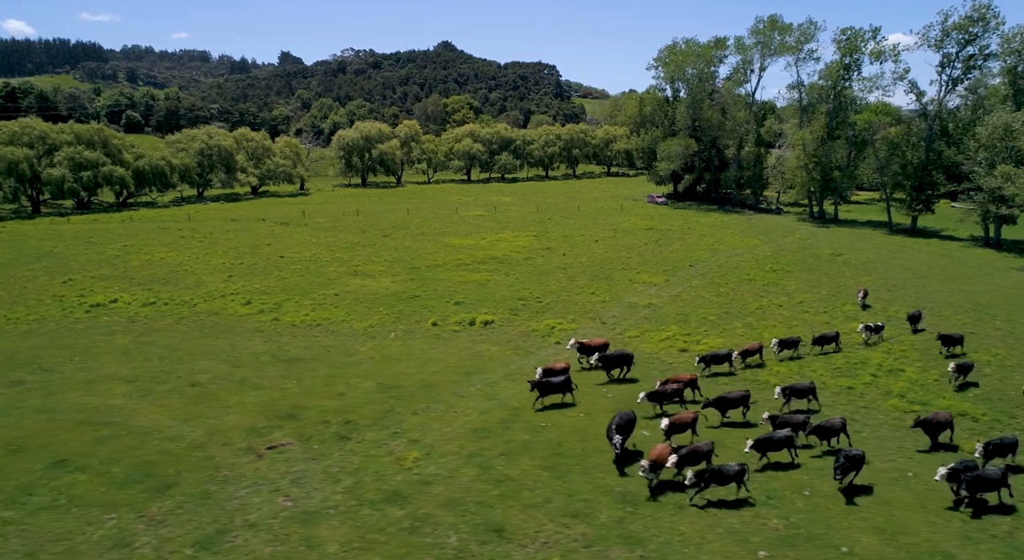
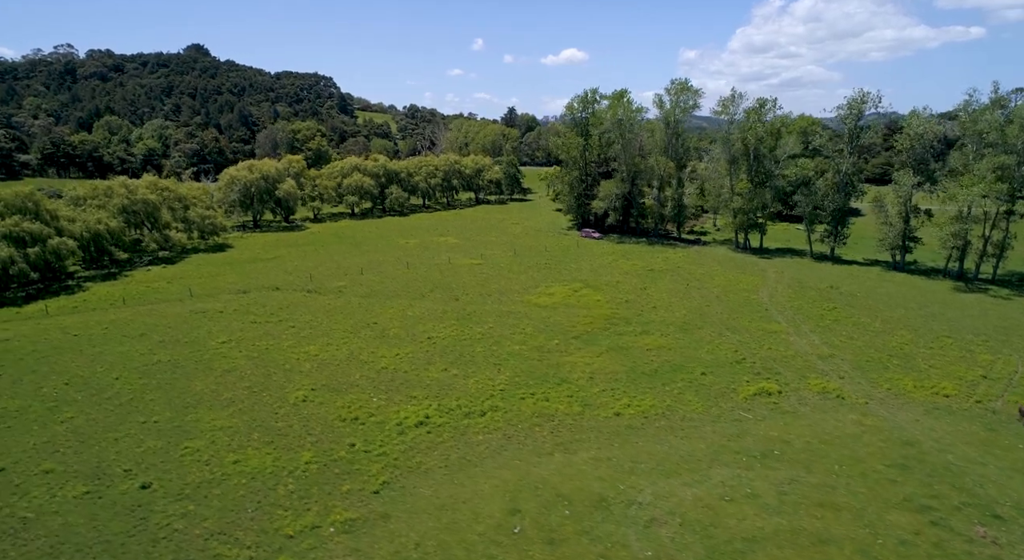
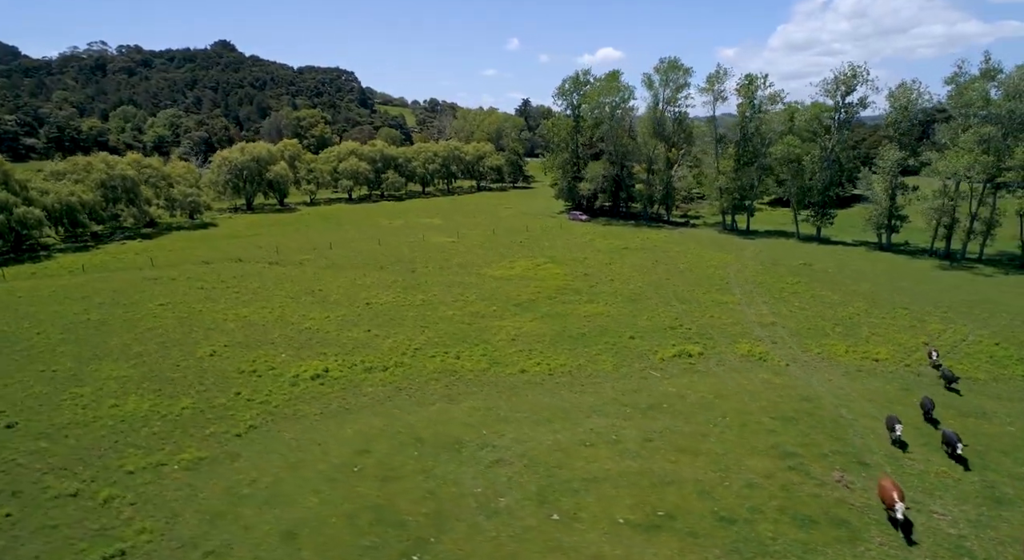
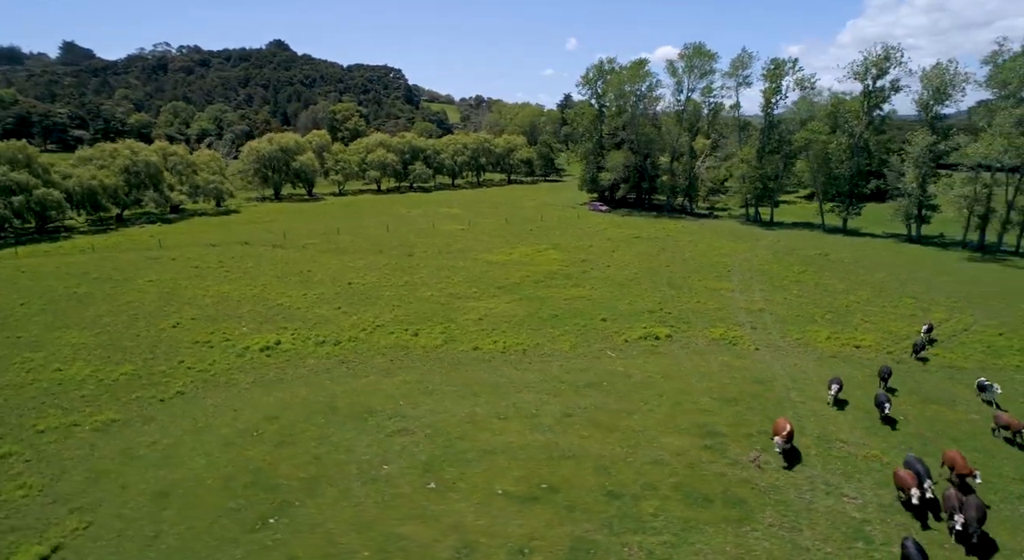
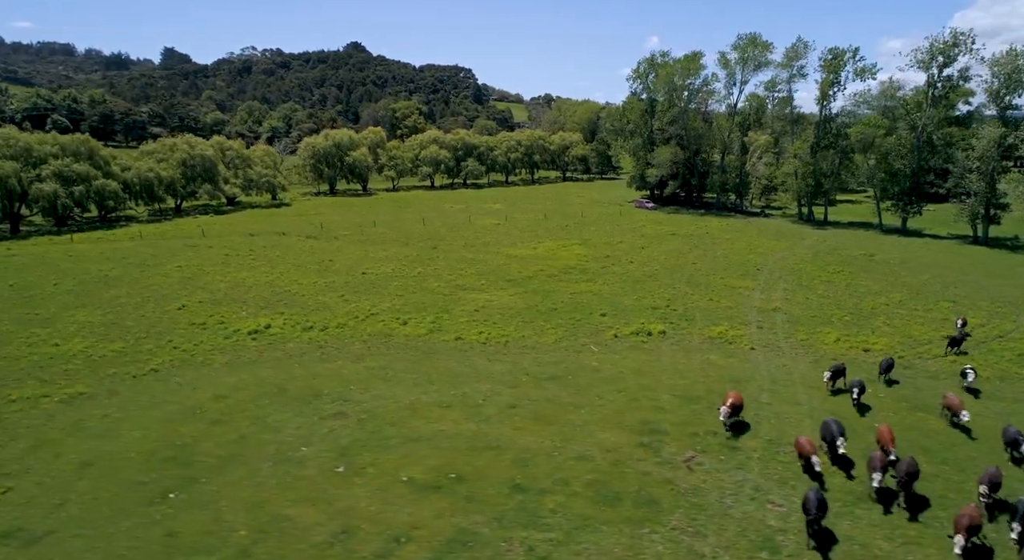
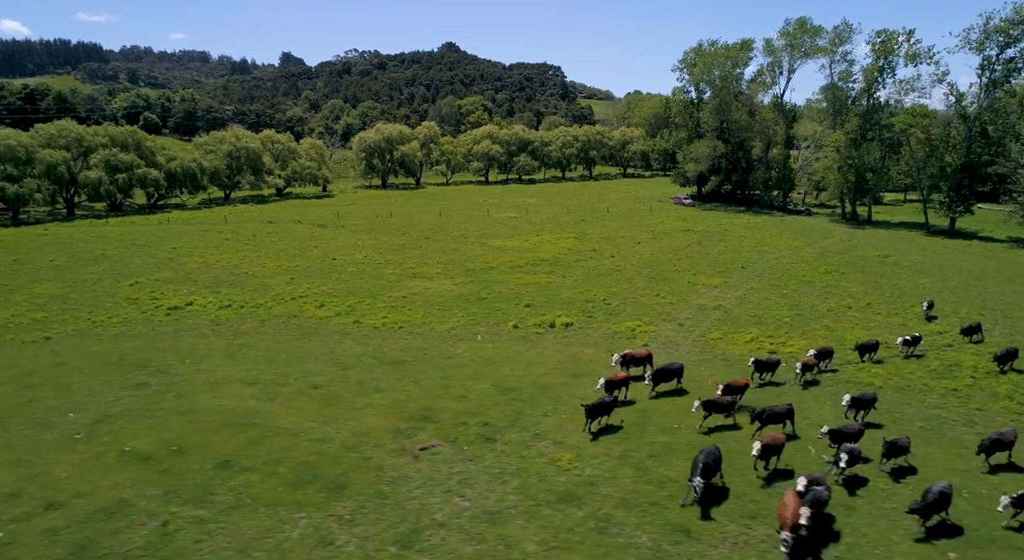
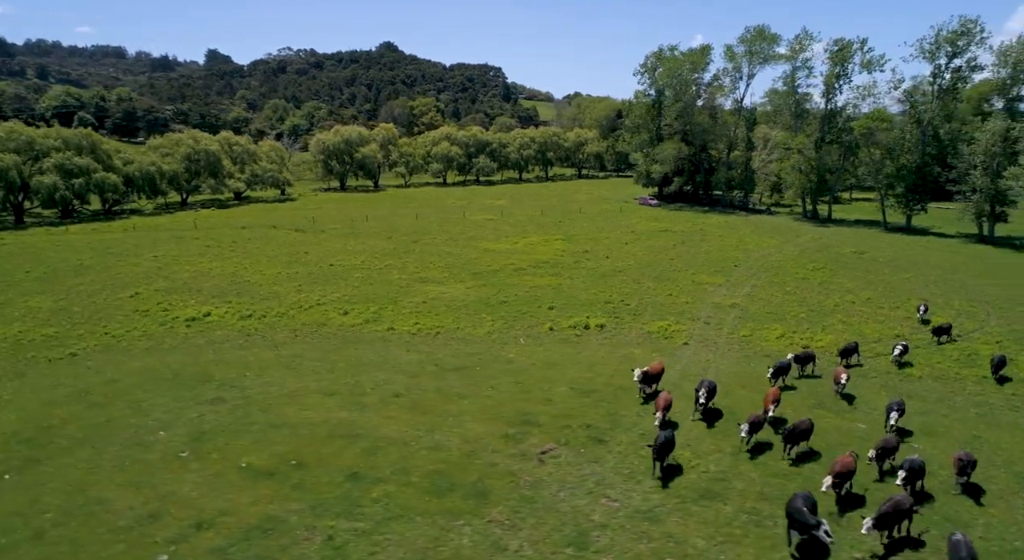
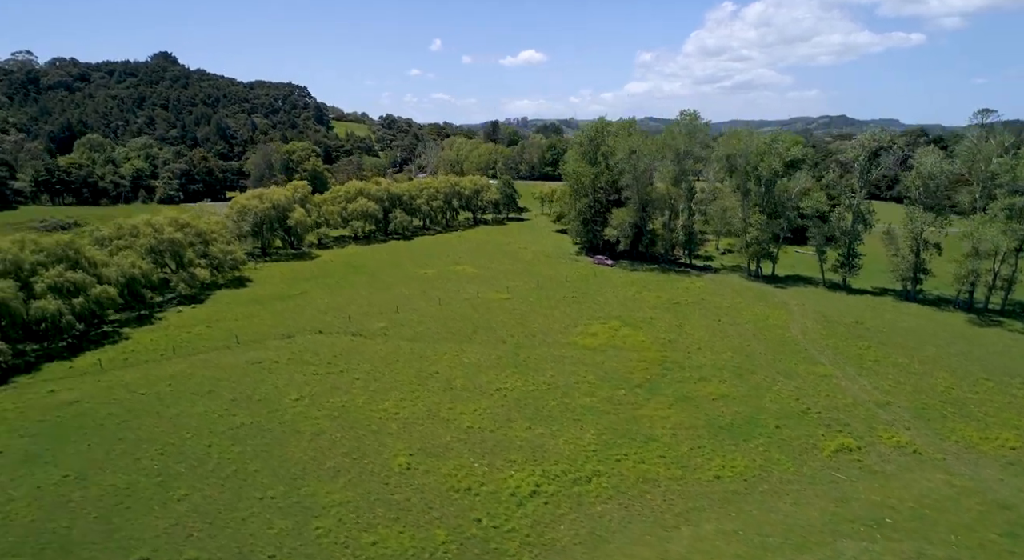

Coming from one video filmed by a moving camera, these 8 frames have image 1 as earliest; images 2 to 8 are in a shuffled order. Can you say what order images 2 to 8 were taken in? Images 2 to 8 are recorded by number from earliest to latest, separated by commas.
6, 7, 5, 4, 3, 2, 8
